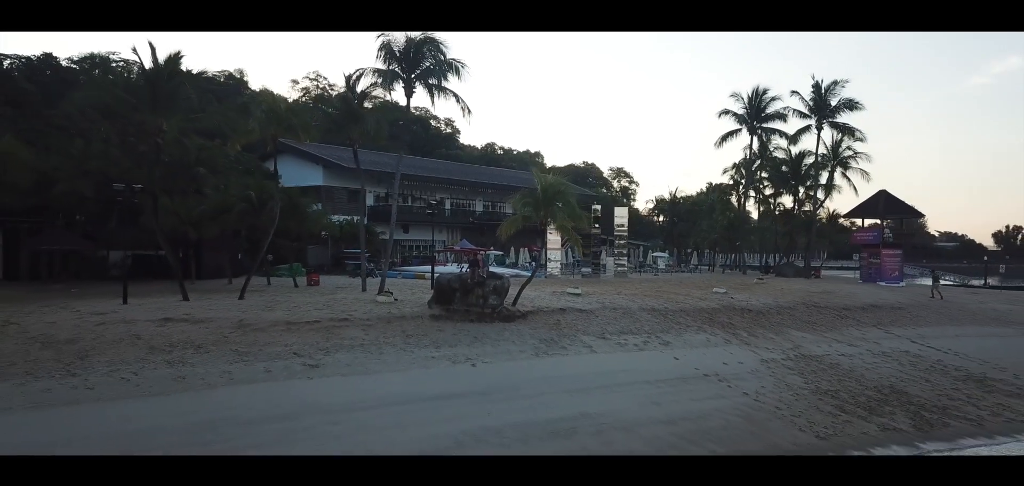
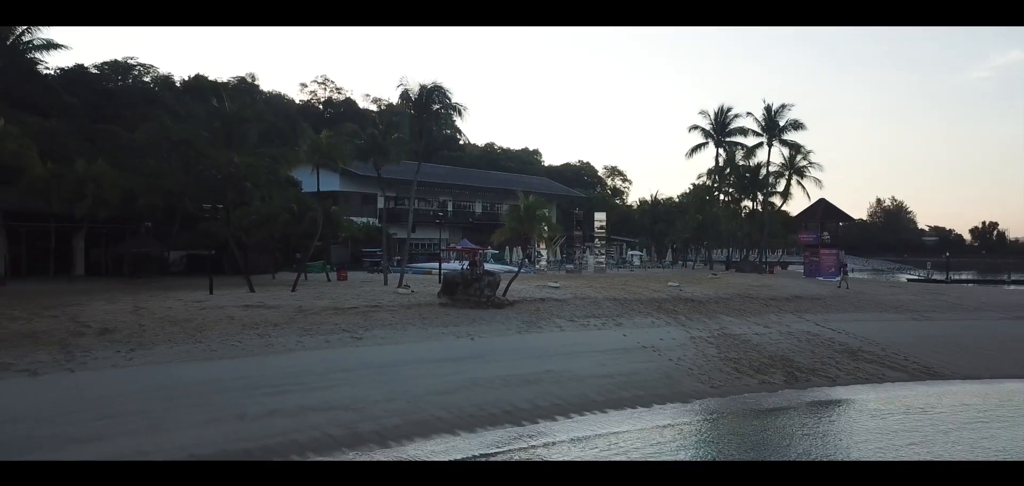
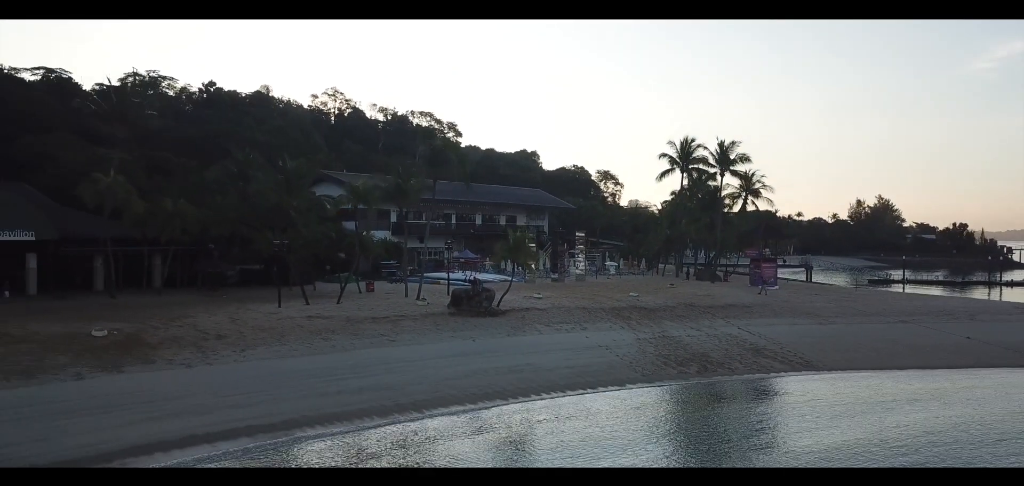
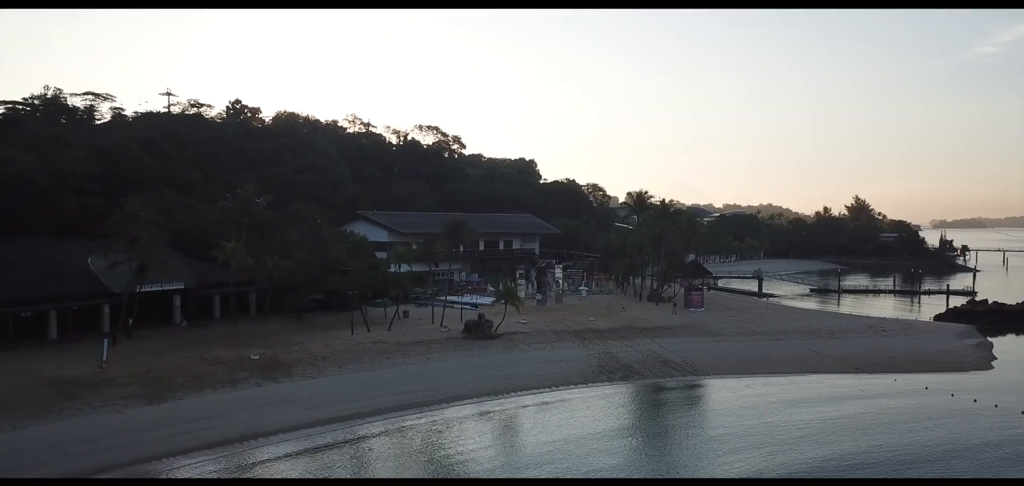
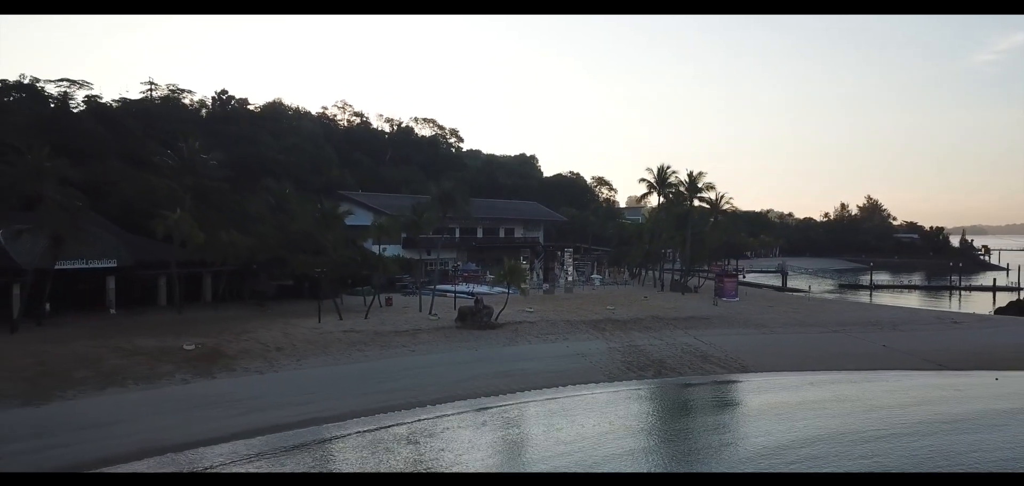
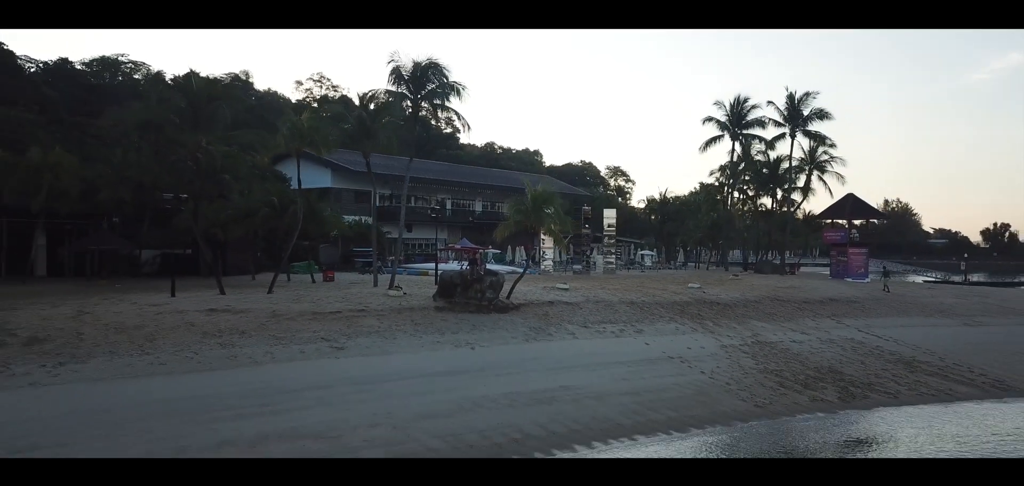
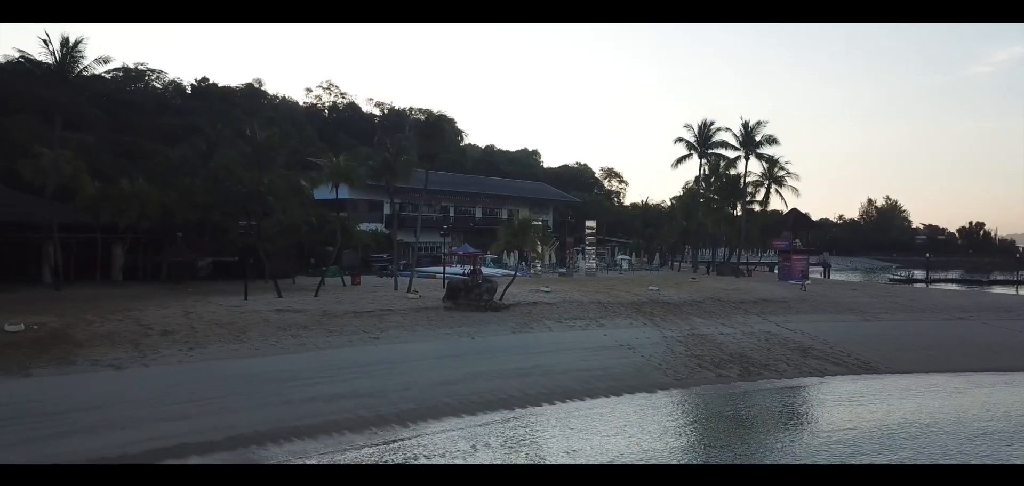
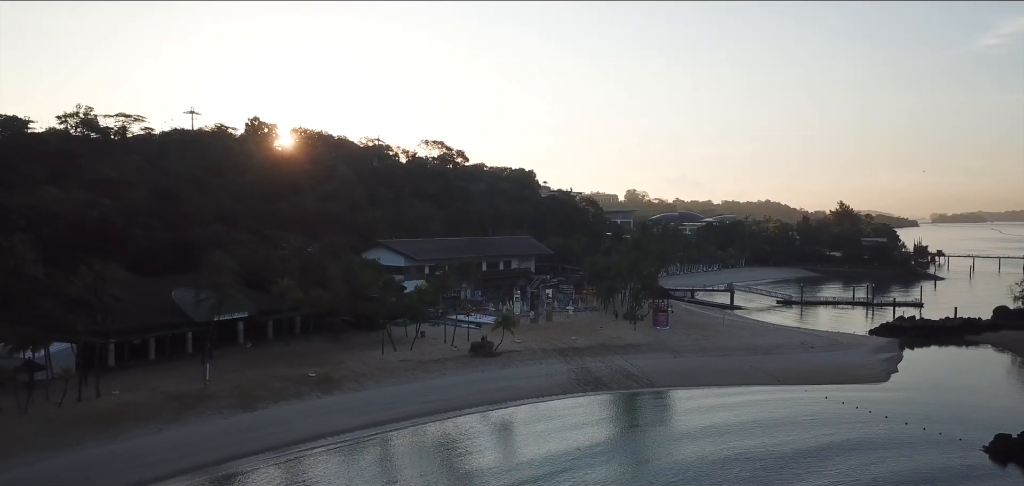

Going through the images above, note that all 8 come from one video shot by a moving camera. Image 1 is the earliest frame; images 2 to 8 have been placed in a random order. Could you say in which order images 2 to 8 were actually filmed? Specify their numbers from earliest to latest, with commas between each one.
6, 2, 7, 3, 5, 4, 8
